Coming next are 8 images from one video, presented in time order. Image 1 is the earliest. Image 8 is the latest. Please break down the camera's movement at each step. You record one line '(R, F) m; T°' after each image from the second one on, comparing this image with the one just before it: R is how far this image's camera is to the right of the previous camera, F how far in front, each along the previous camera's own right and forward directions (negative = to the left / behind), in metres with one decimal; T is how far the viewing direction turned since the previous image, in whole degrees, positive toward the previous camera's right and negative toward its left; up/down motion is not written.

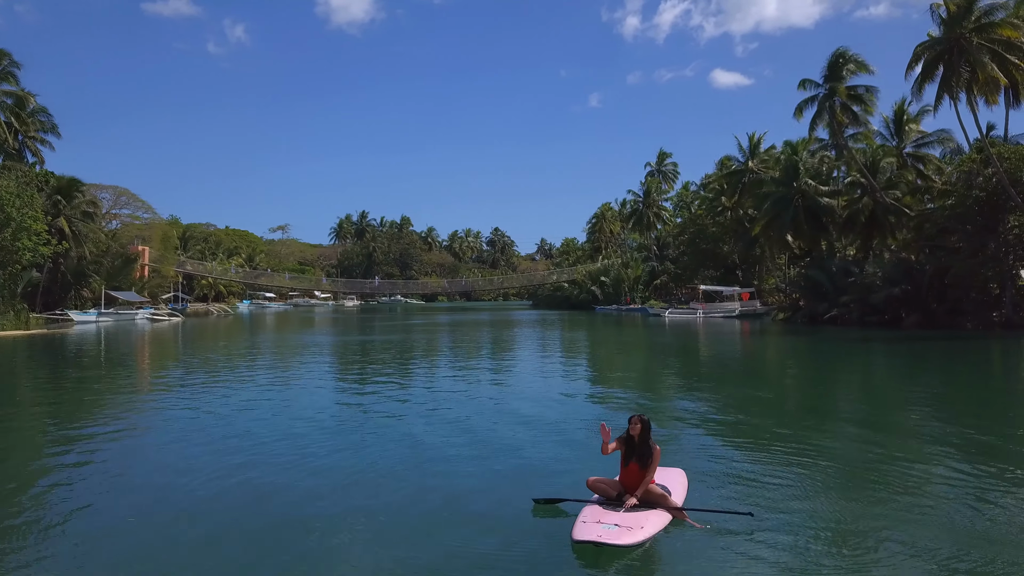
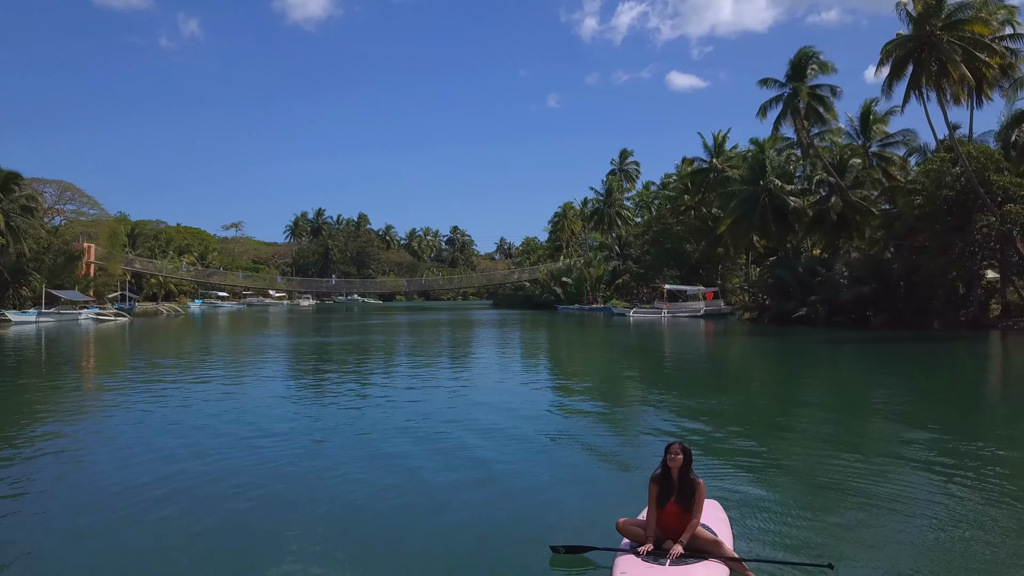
(-0.1, +0.6) m; +3°
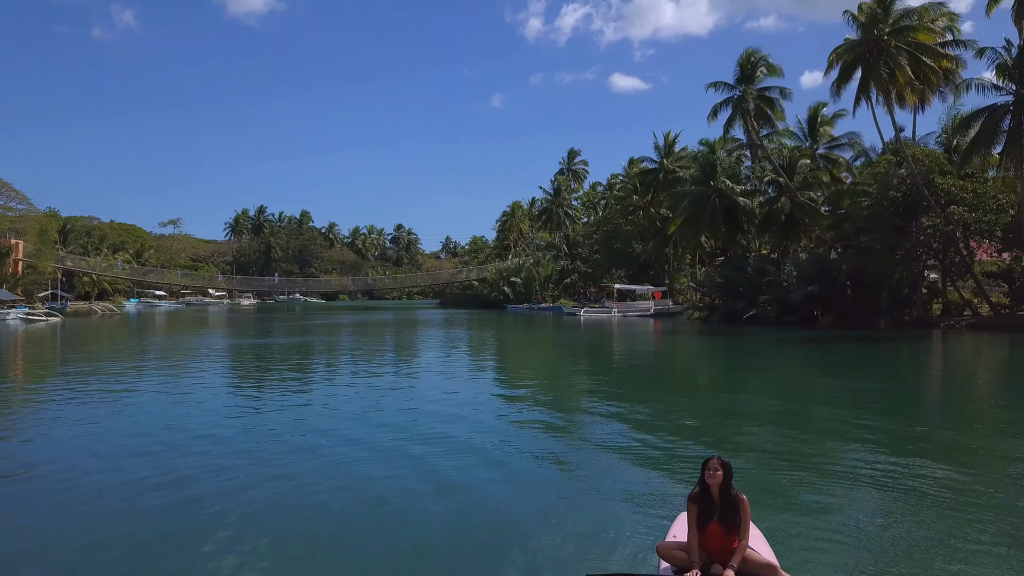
(-0.2, +0.2) m; +4°
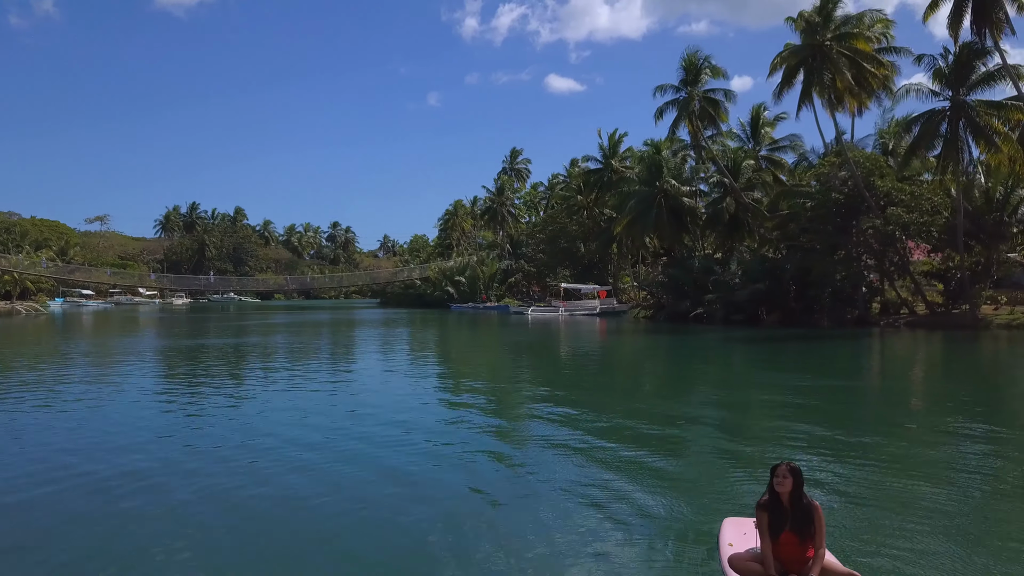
(-0.3, +0.1) m; +4°
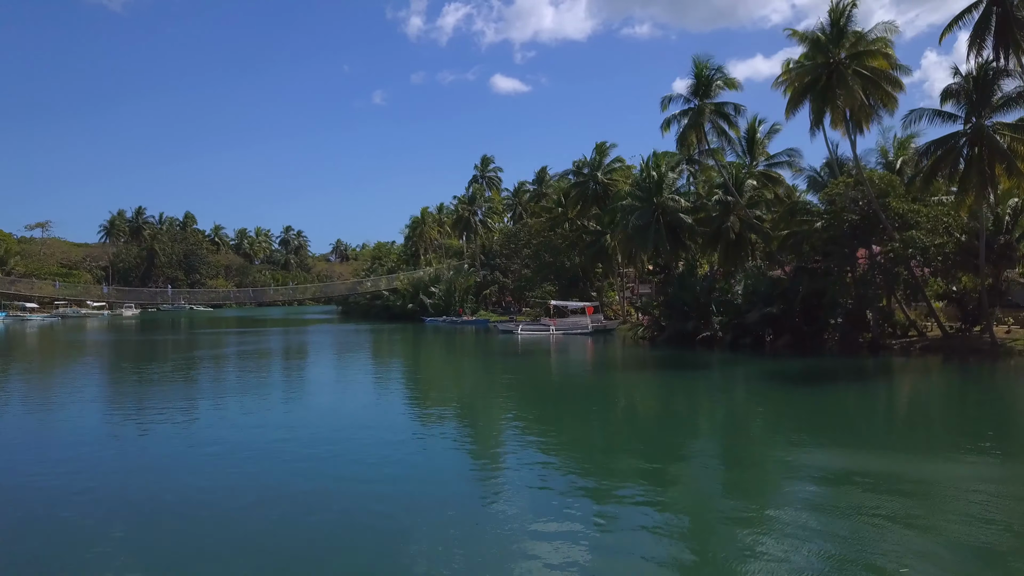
(-1.1, +1.0) m; +4°
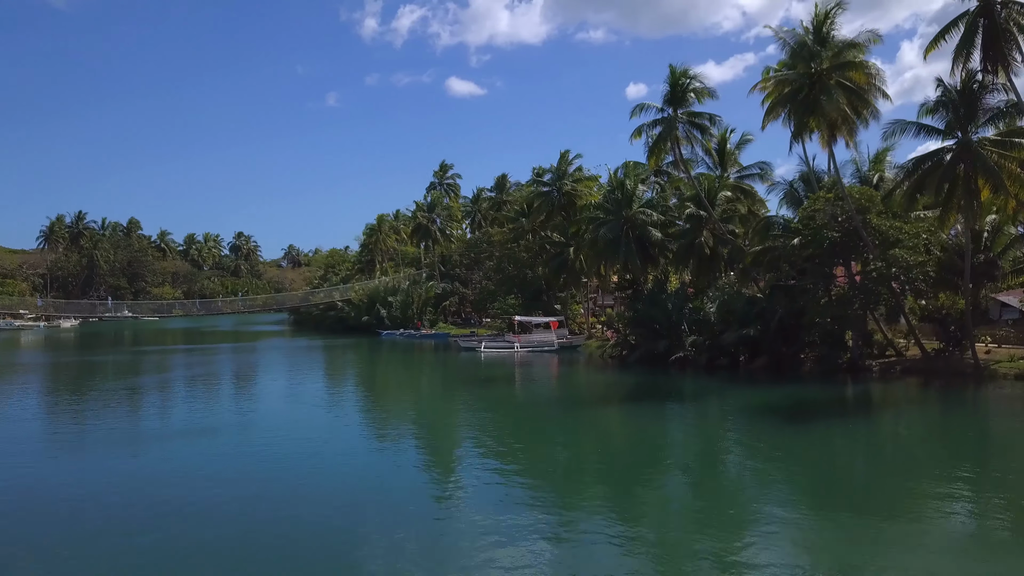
(-0.2, +1.0) m; +3°
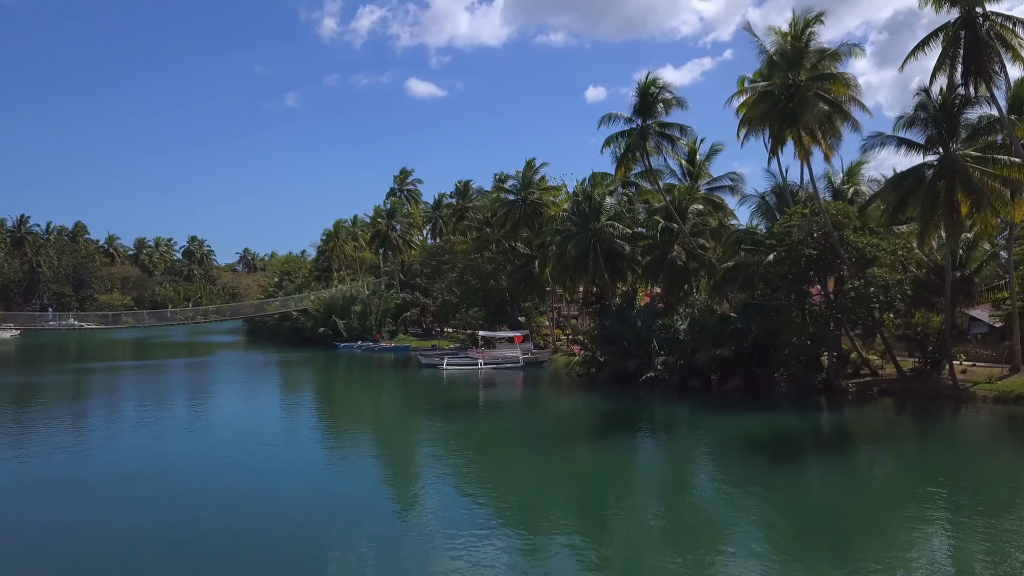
(-0.1, +0.8) m; +3°
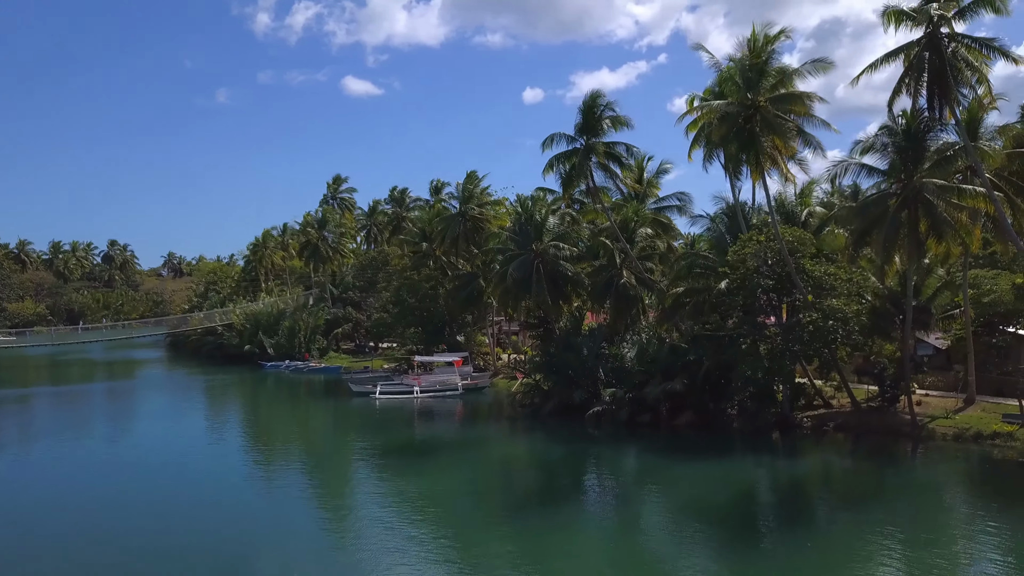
(0.0, +1.2) m; +4°
